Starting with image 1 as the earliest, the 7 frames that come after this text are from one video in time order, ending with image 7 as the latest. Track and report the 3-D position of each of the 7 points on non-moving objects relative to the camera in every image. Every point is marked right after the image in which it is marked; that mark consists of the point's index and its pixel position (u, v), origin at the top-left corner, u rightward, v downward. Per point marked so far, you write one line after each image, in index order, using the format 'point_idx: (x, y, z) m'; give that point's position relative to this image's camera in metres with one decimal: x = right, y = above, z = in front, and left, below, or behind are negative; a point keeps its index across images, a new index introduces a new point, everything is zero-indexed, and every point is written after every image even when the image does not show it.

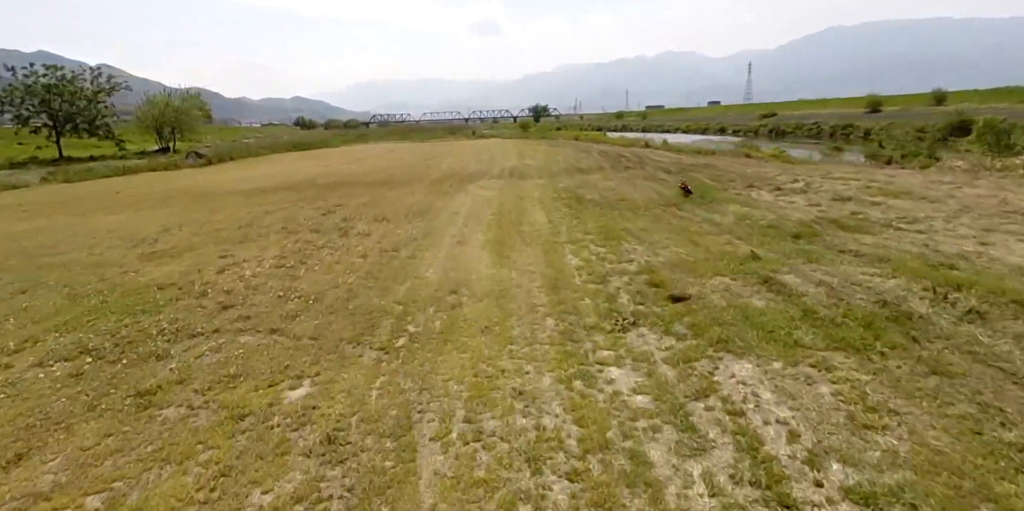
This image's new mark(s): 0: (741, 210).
0: (+5.2, +1.0, +11.4) m
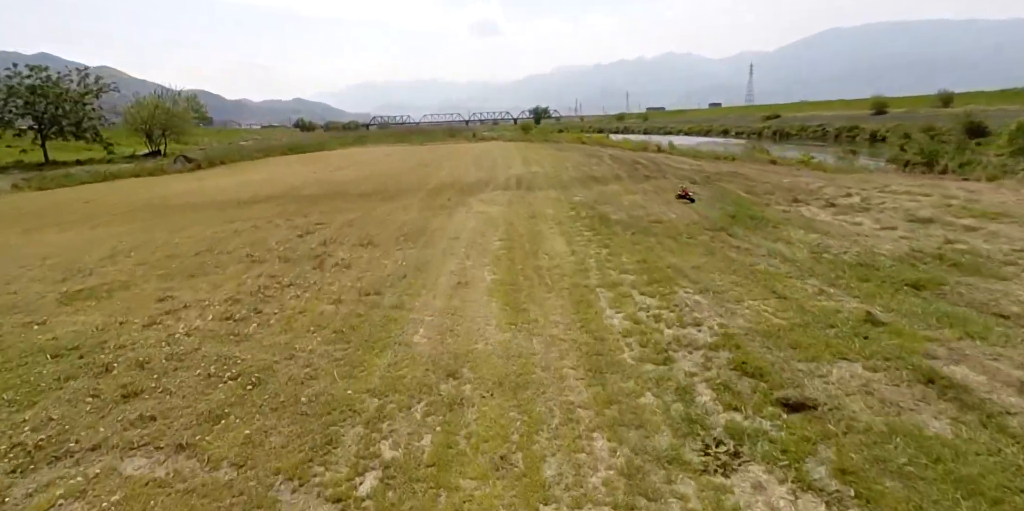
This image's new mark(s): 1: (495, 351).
0: (+5.4, +0.4, +9.2) m
1: (-0.3, -0.9, +6.0) m
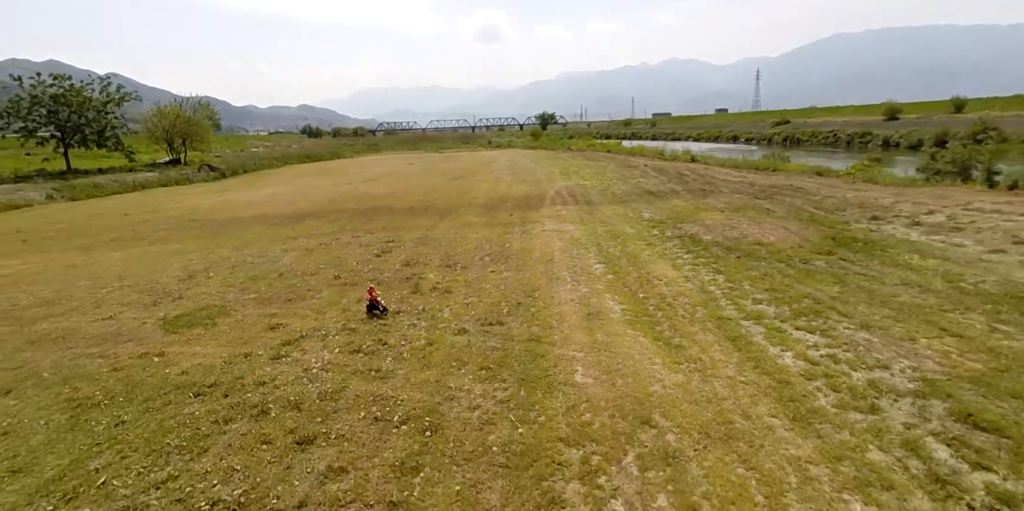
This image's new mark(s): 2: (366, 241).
0: (+7.3, -0.1, +8.9) m
1: (+1.6, -1.3, +5.8) m
2: (-3.9, +0.4, +13.4) m
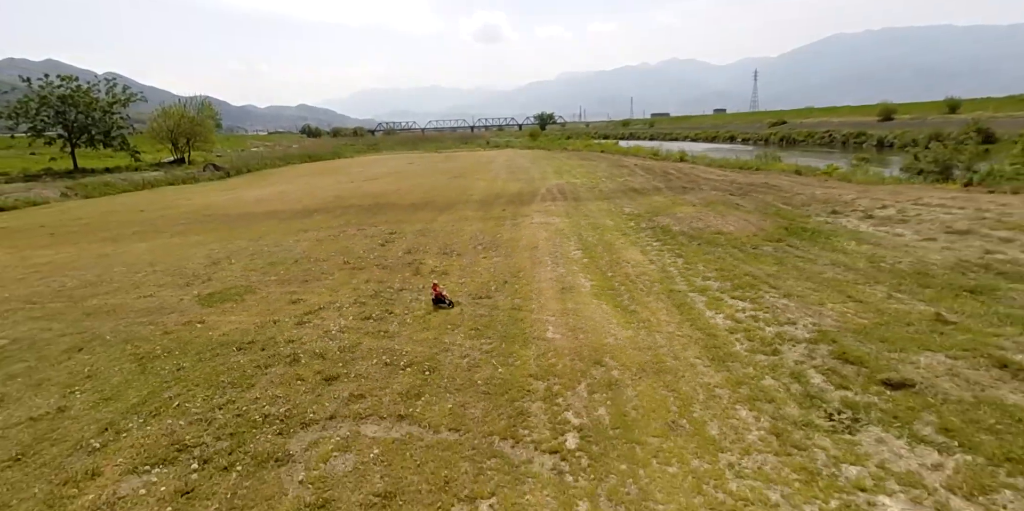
0: (+7.1, +0.2, +10.3) m
1: (+1.4, -1.0, +7.1) m
2: (-4.1, +0.7, +14.7) m
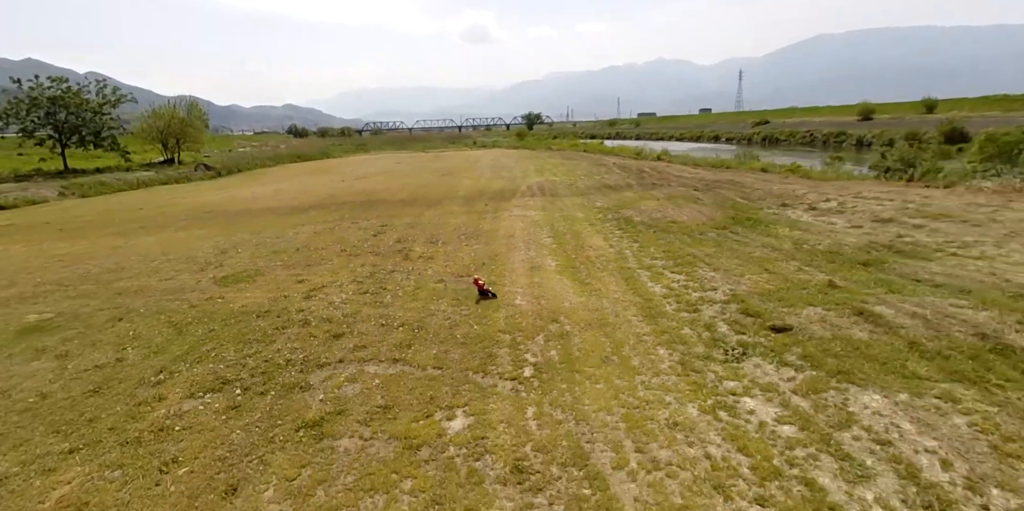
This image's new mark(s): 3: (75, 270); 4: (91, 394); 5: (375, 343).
0: (+6.6, +0.5, +11.9) m
1: (+0.9, -0.7, +8.6) m
2: (-4.7, +0.9, +16.1) m
3: (-10.8, -0.4, +12.5) m
4: (-5.2, -1.7, +6.2) m
5: (-2.0, -1.3, +7.3) m
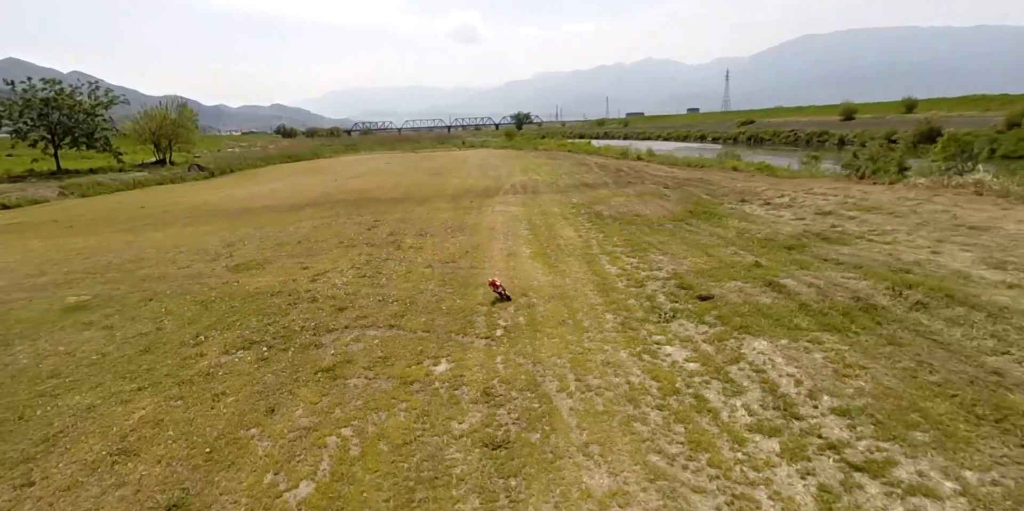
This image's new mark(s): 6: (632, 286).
0: (+6.1, +0.9, +13.5) m
1: (+0.5, -0.4, +10.1) m
2: (-5.3, +1.2, +17.5) m
3: (-11.3, -0.2, +13.8) m
4: (-5.5, -1.5, +7.6) m
5: (-2.4, -1.0, +8.8) m
6: (+2.2, -0.6, +9.1) m
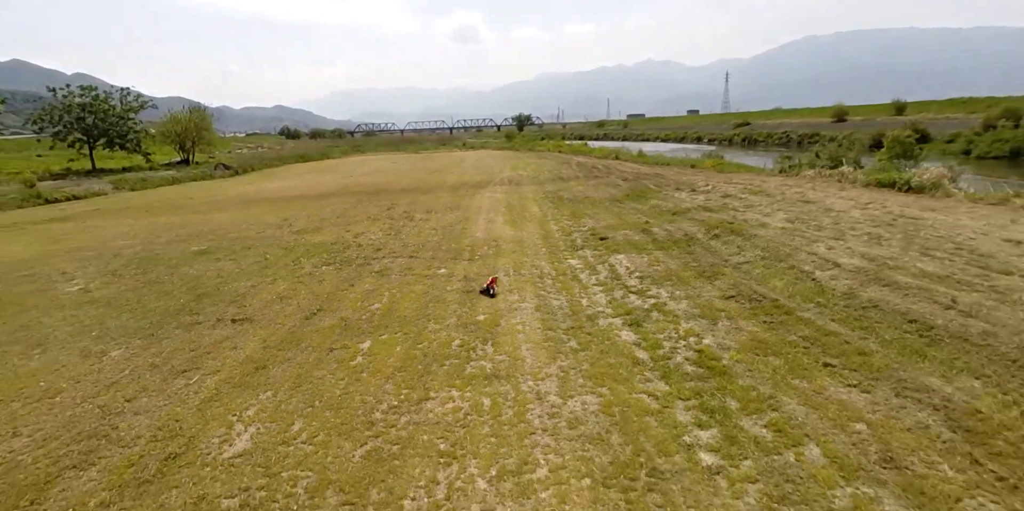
0: (+5.4, +2.0, +18.6) m
1: (-0.2, +0.7, +15.3) m
2: (-6.0, +2.3, +22.7) m
3: (-12.0, +1.0, +19.0) m
4: (-6.3, -0.3, +12.8) m
5: (-3.1, +0.1, +14.0) m
6: (+1.5, +0.6, +14.3) m
